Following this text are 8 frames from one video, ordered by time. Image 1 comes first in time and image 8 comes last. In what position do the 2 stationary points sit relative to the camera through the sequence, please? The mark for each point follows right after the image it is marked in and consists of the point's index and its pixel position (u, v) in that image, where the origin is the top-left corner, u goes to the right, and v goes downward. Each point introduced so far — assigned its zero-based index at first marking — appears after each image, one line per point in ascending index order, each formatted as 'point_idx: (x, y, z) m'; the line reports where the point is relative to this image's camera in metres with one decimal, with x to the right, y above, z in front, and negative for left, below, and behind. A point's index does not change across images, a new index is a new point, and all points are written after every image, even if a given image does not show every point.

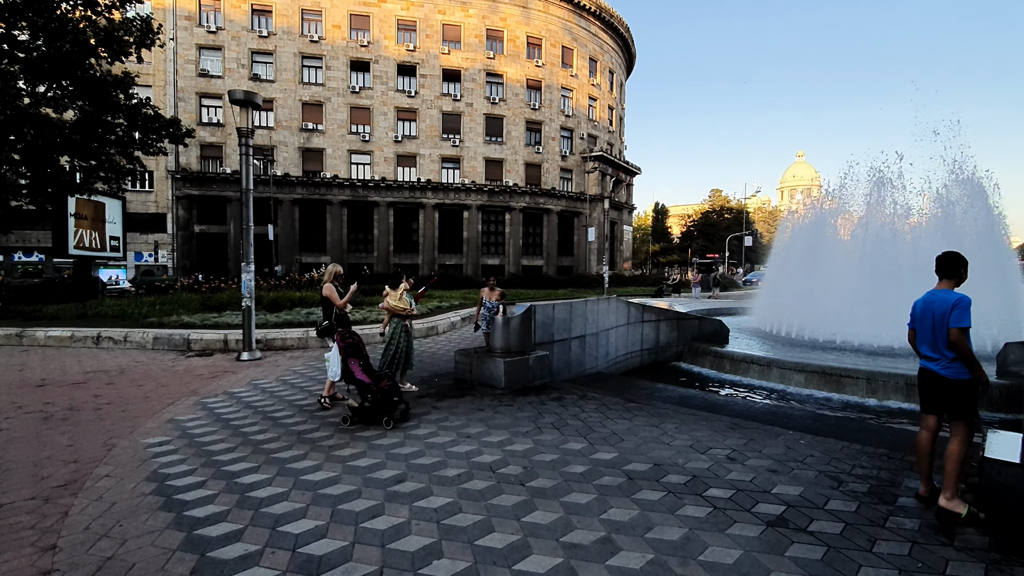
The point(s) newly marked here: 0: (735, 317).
0: (+7.2, -0.8, +15.6) m
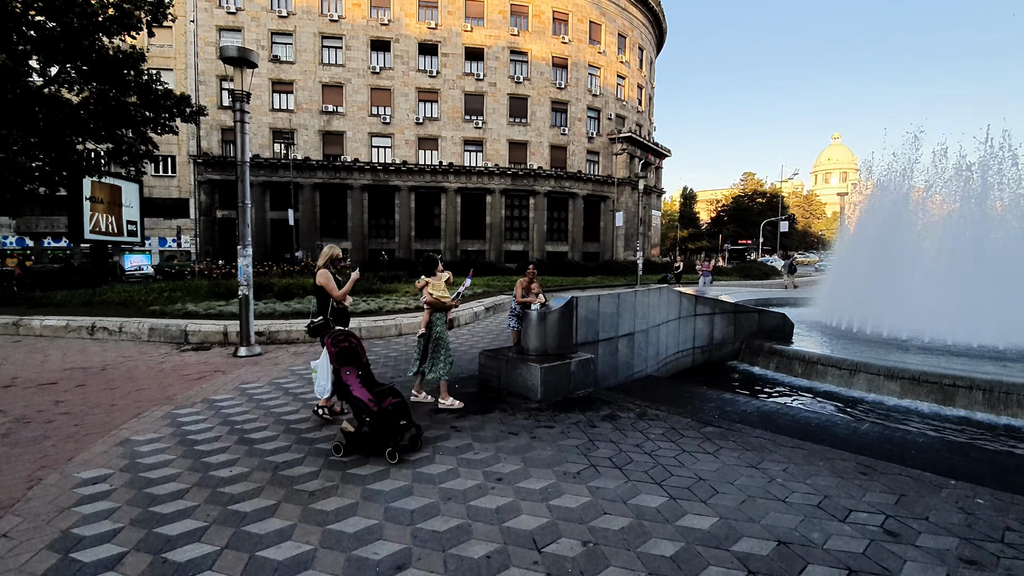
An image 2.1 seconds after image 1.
0: (+8.0, -0.5, +13.9) m
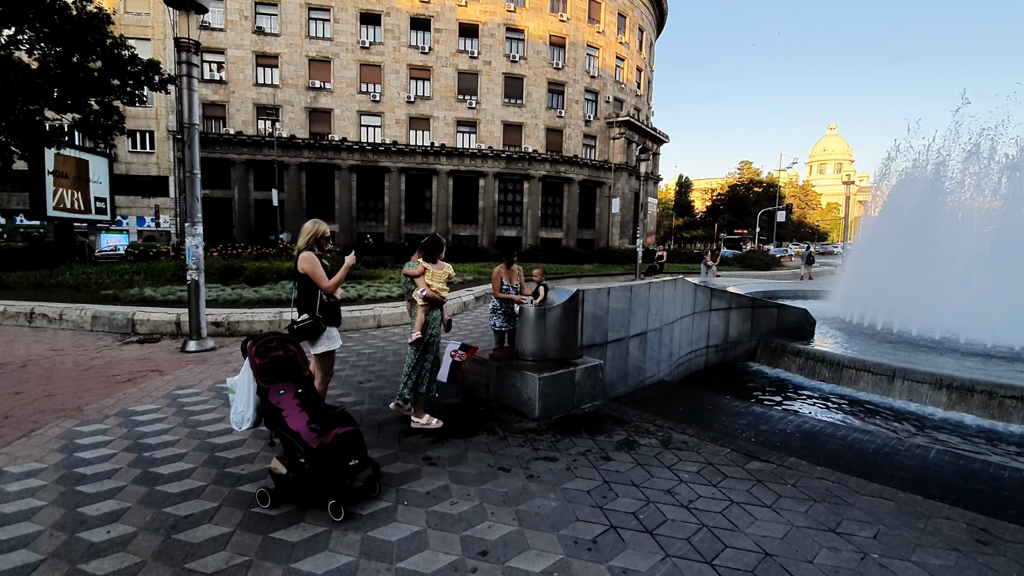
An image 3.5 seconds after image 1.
0: (+7.8, -0.3, +12.9) m
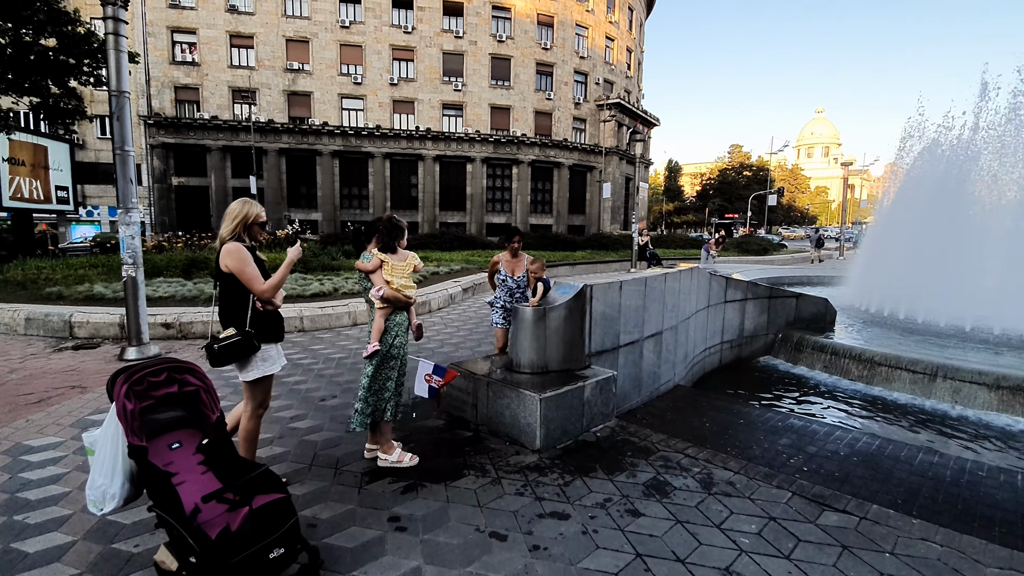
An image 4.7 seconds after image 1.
0: (+7.6, 0.0, +12.1) m
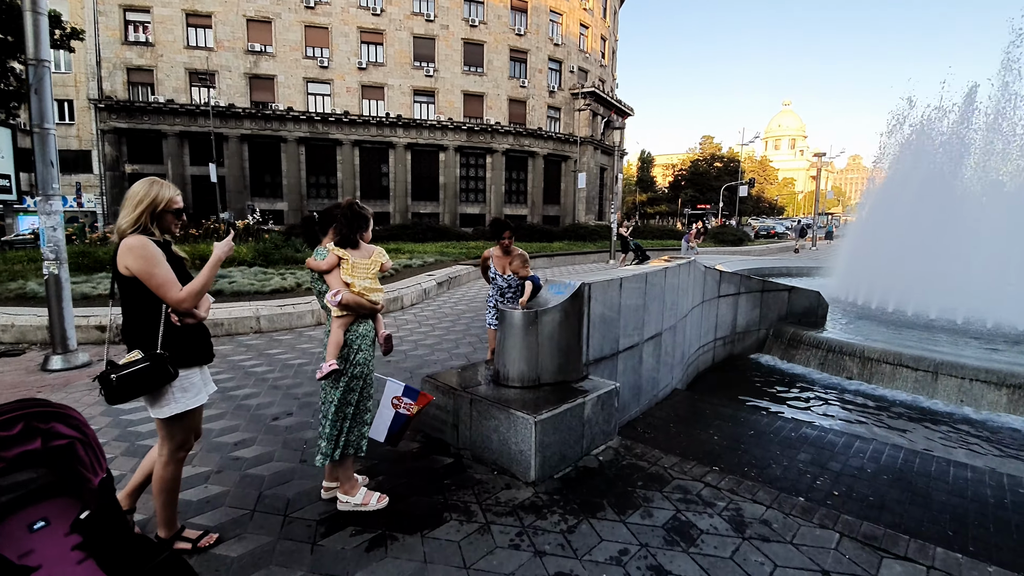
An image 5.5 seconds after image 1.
0: (+7.0, +0.2, +11.9) m
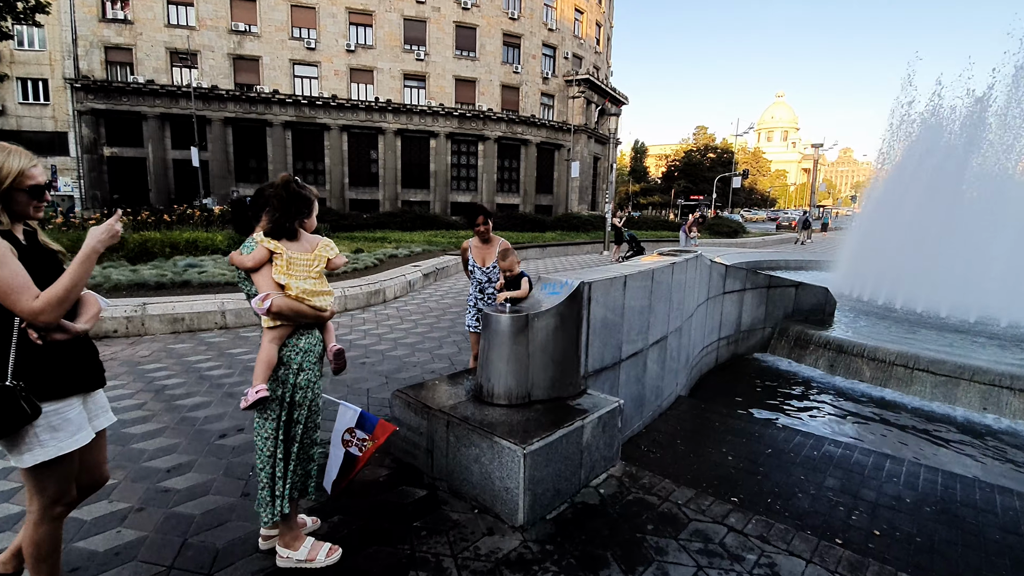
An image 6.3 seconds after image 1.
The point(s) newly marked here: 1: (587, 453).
0: (+6.8, +0.4, +11.5) m
1: (+0.4, -0.9, +2.8) m
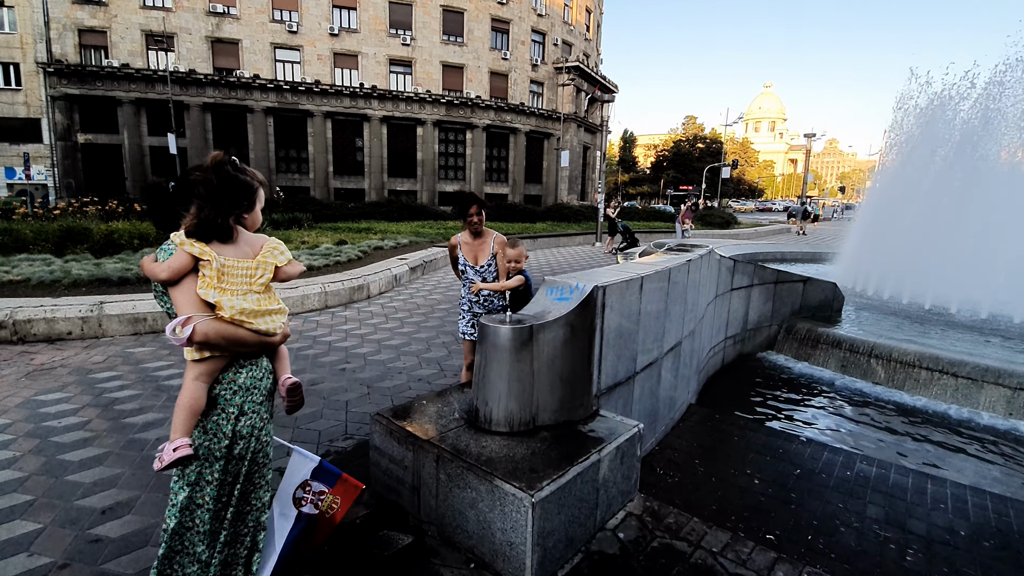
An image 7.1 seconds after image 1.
0: (+6.6, +0.5, +11.1) m
1: (+0.4, -1.0, +2.4) m
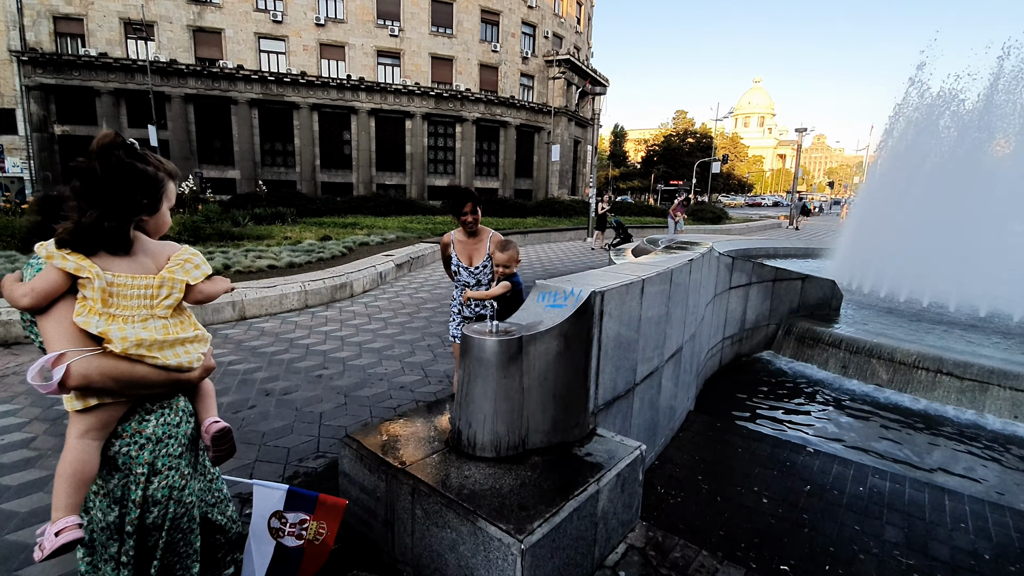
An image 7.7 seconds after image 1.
0: (+6.4, +0.6, +11.0) m
1: (+0.4, -1.0, +2.1) m
